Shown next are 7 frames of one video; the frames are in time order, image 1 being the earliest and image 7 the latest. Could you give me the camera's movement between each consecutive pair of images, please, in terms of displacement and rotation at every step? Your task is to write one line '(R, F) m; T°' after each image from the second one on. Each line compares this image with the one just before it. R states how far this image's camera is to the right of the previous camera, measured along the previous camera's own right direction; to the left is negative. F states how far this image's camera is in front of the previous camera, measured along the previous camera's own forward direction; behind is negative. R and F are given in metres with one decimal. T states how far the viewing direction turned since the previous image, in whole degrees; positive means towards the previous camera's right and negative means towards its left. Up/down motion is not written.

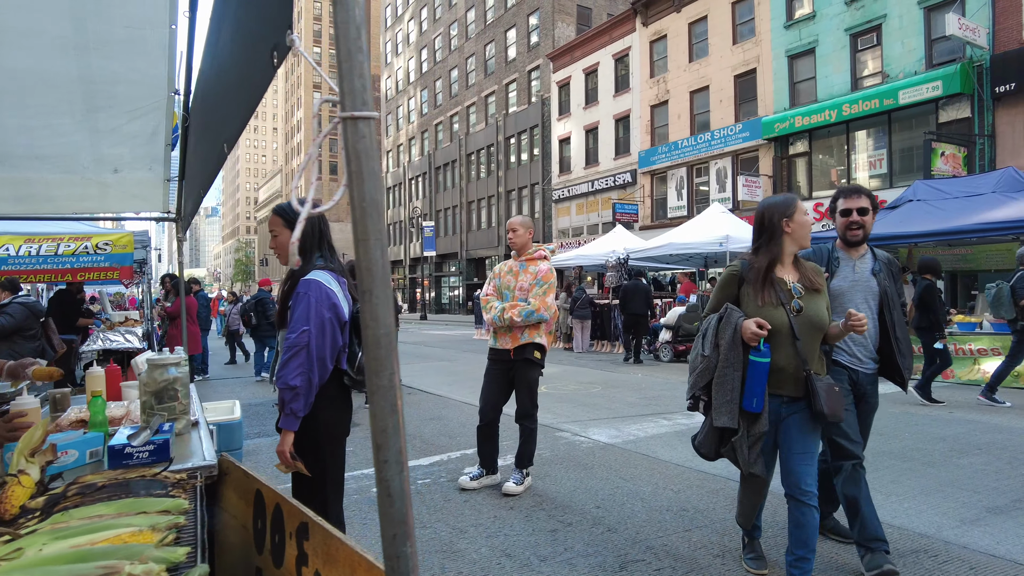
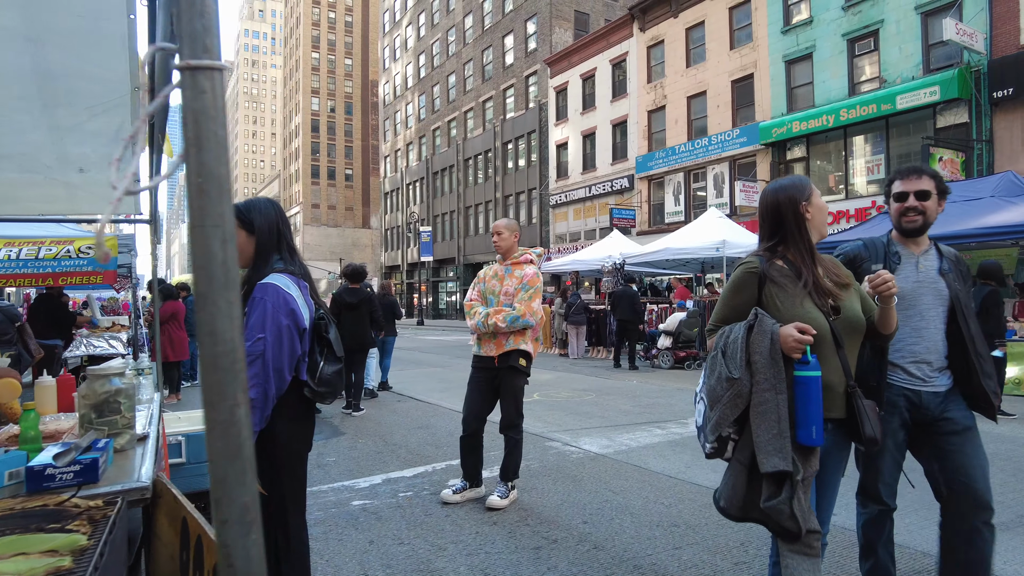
(+0.1, +0.2) m; 0°
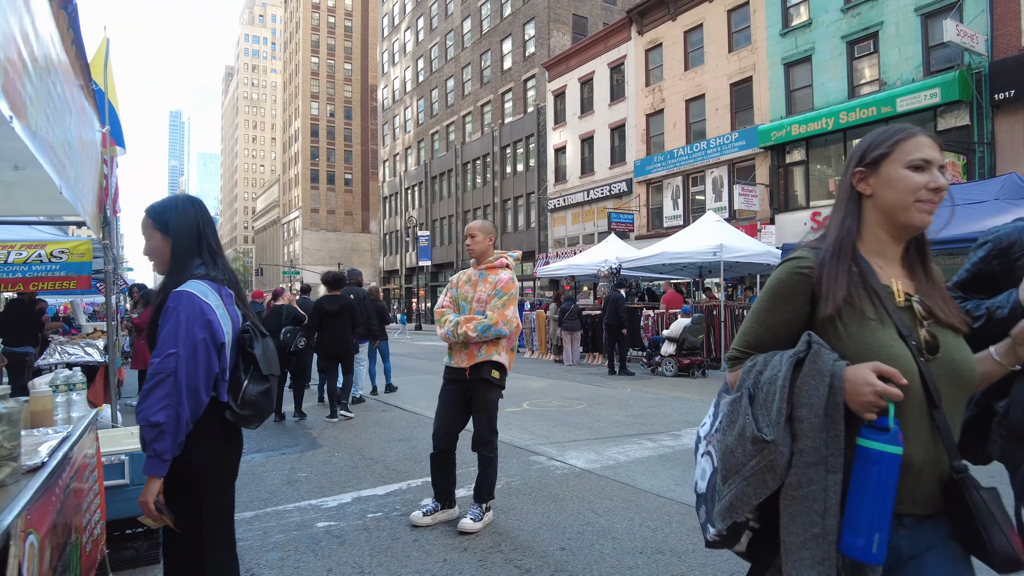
(+0.2, +0.3) m; 0°
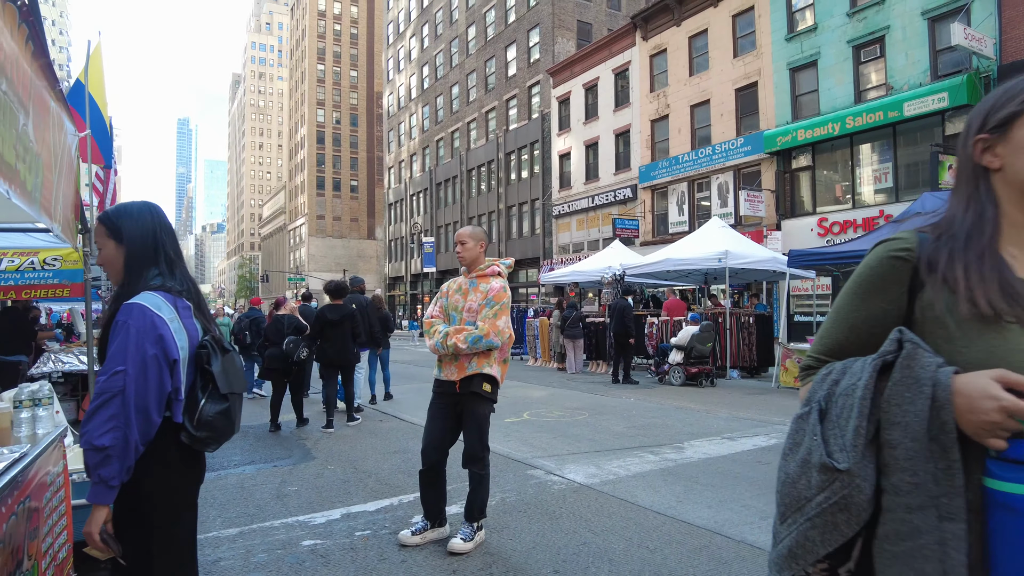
(+0.1, +0.2) m; -1°
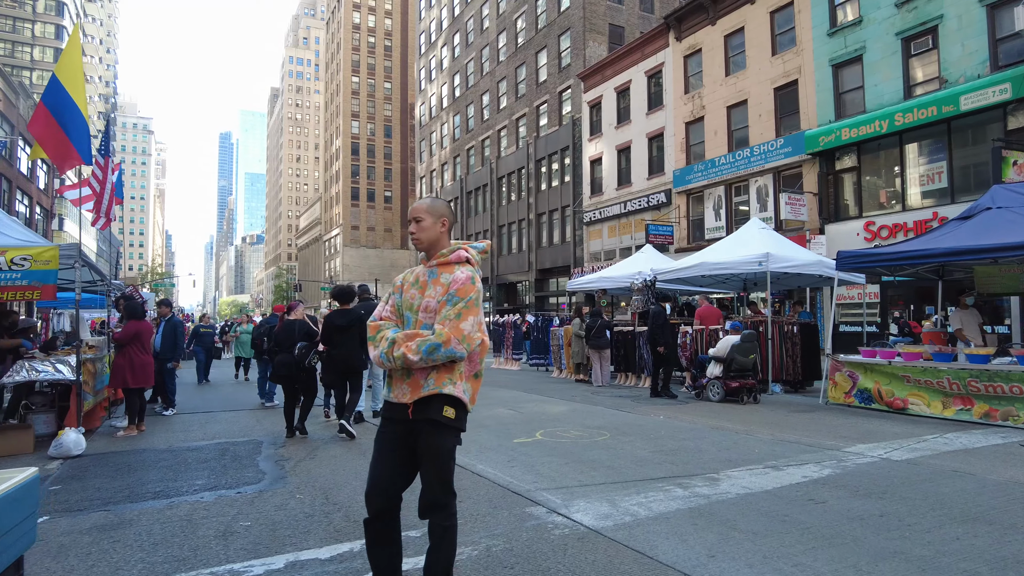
(+0.3, +0.9) m; -3°
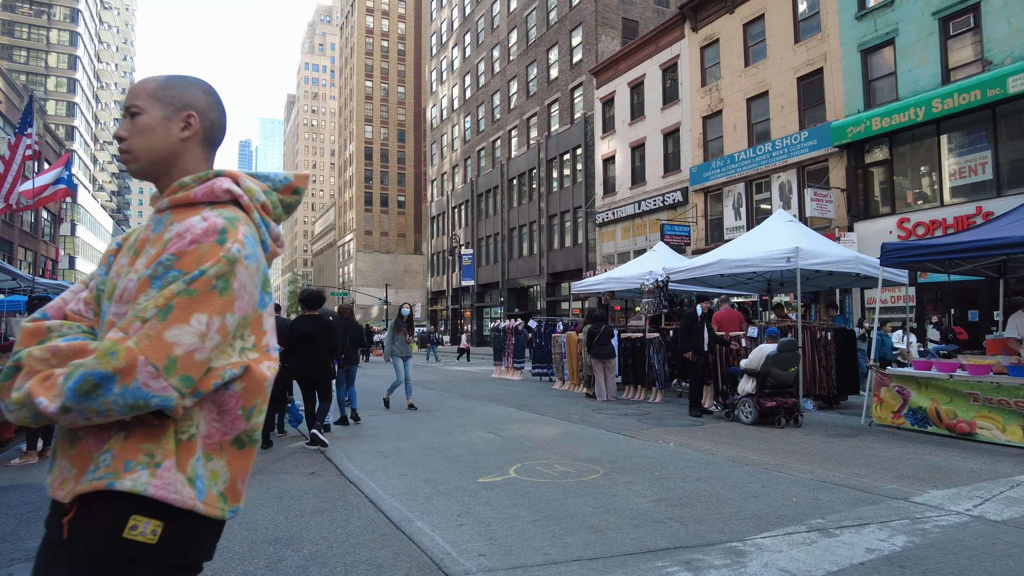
(+0.5, +1.6) m; -2°
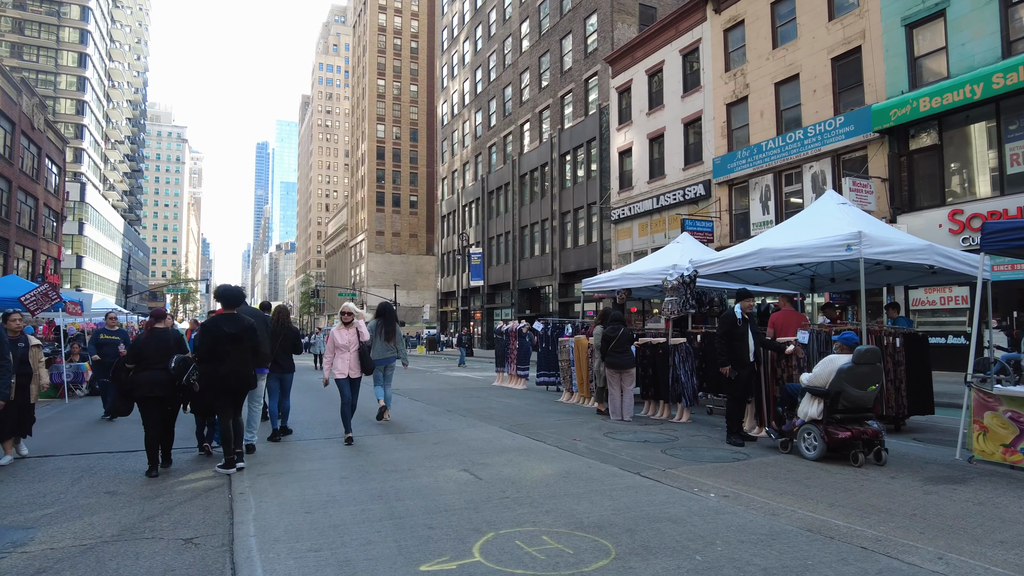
(+0.3, +2.0) m; -1°
